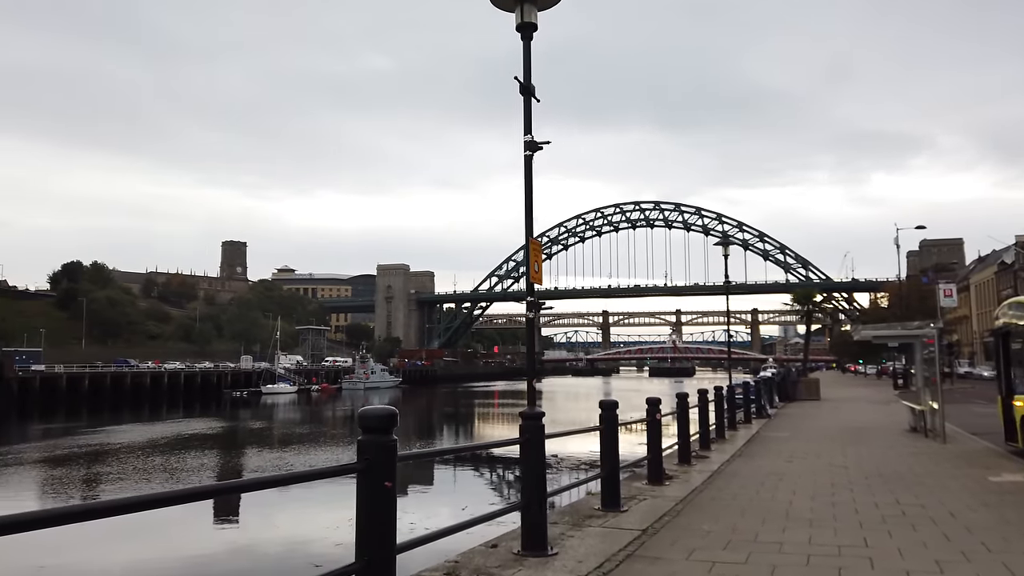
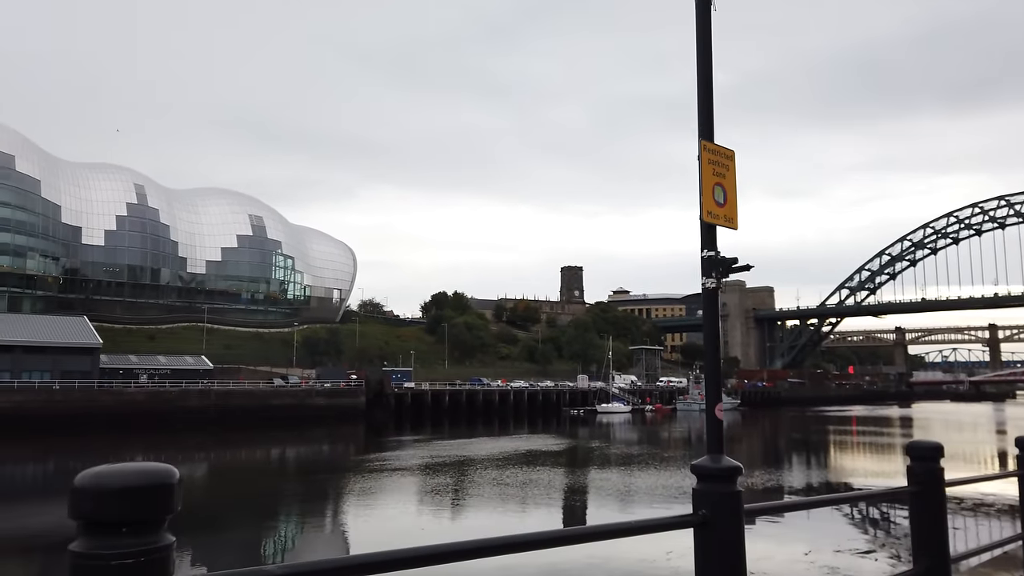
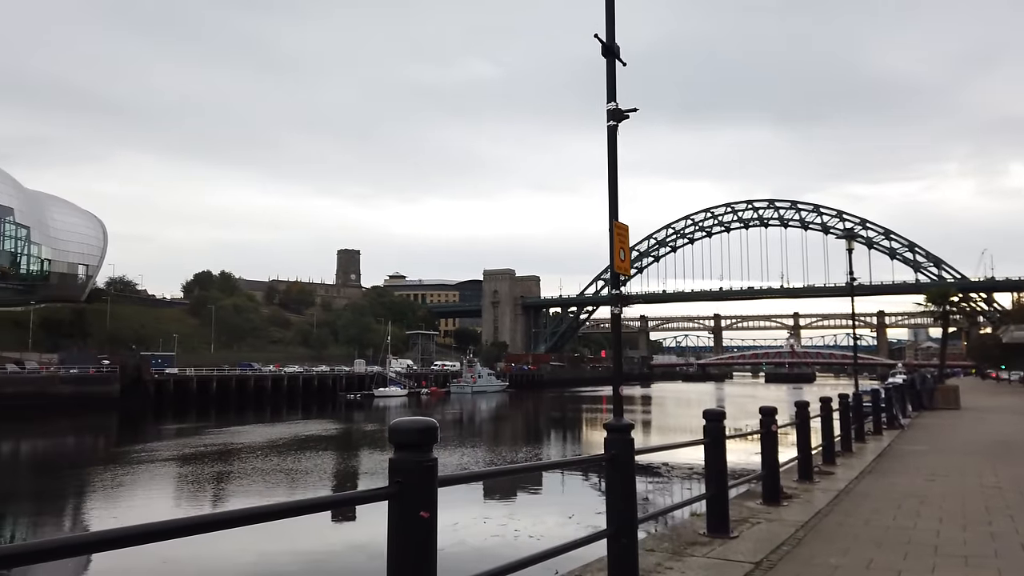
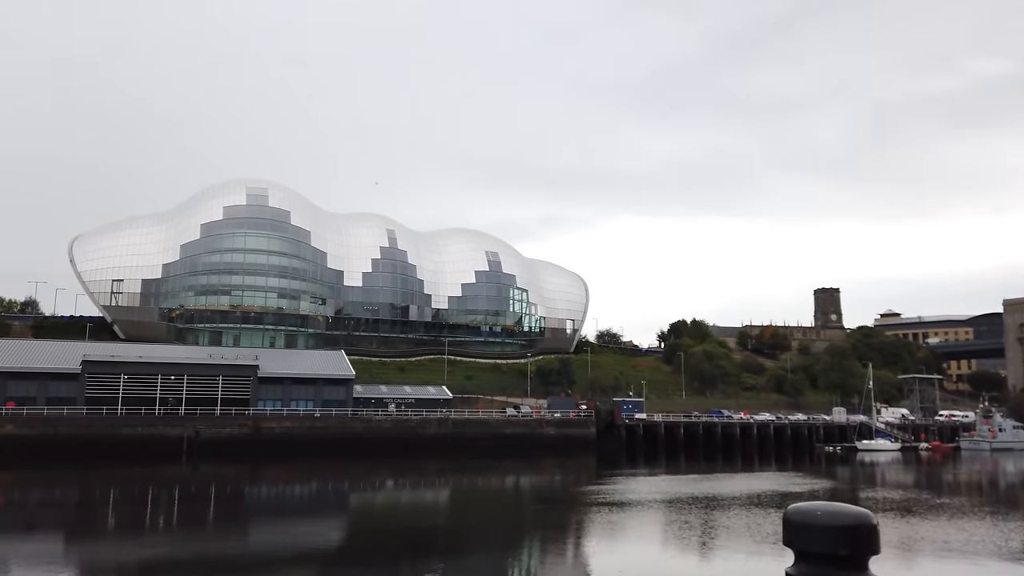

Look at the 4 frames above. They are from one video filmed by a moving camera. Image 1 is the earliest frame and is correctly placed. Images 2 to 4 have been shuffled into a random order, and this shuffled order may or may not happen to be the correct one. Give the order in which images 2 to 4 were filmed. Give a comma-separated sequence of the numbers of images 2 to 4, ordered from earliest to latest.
3, 2, 4
